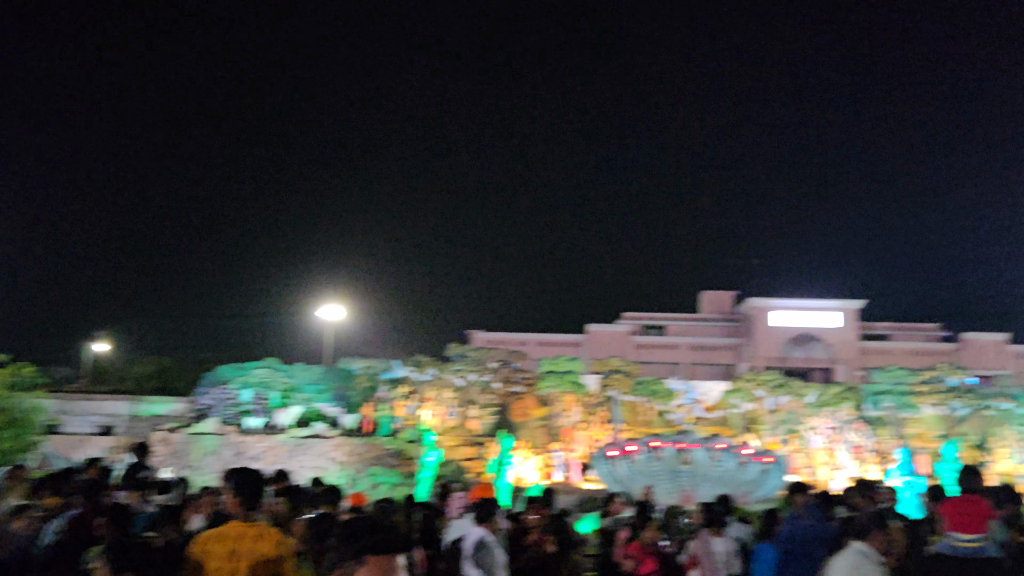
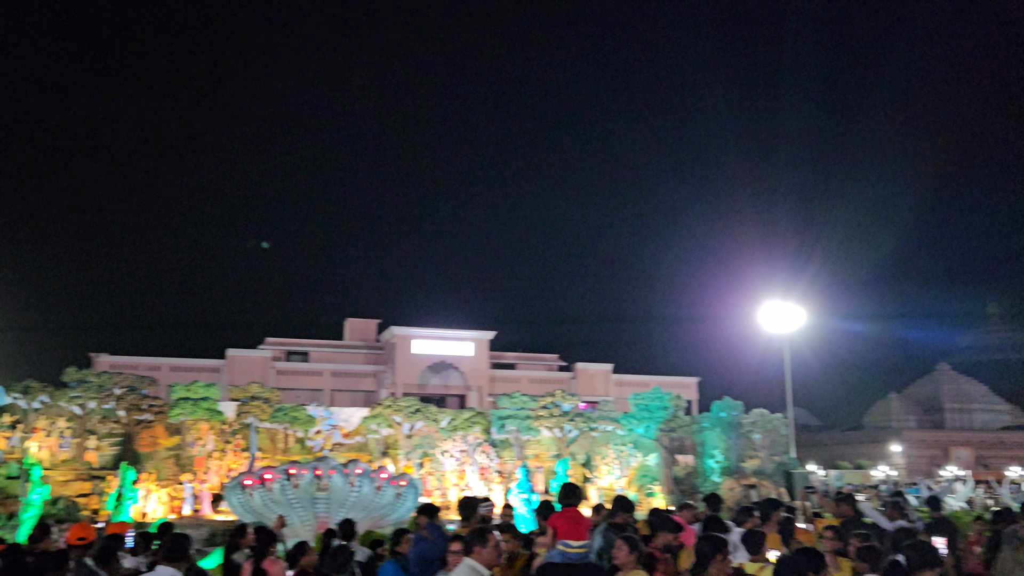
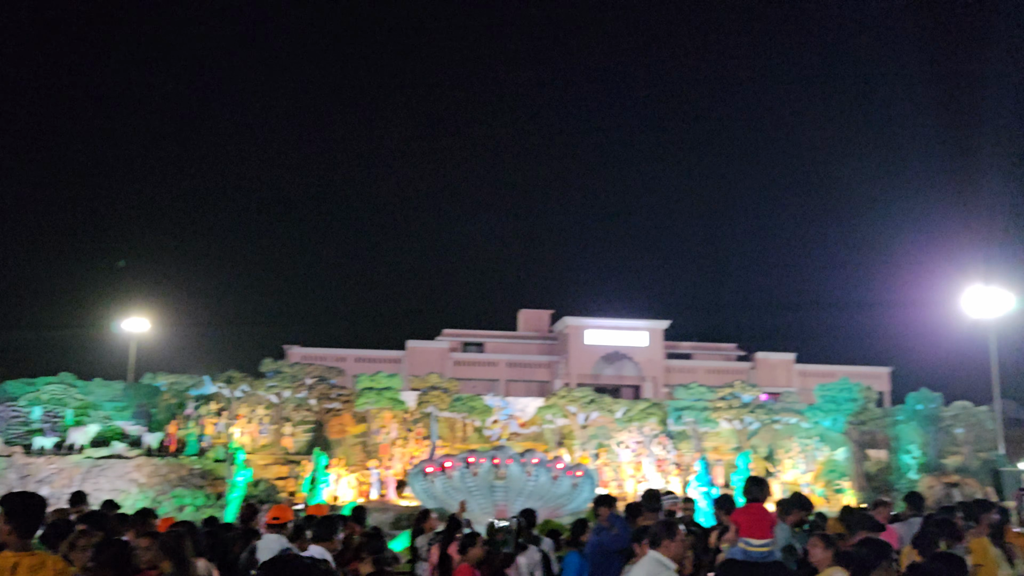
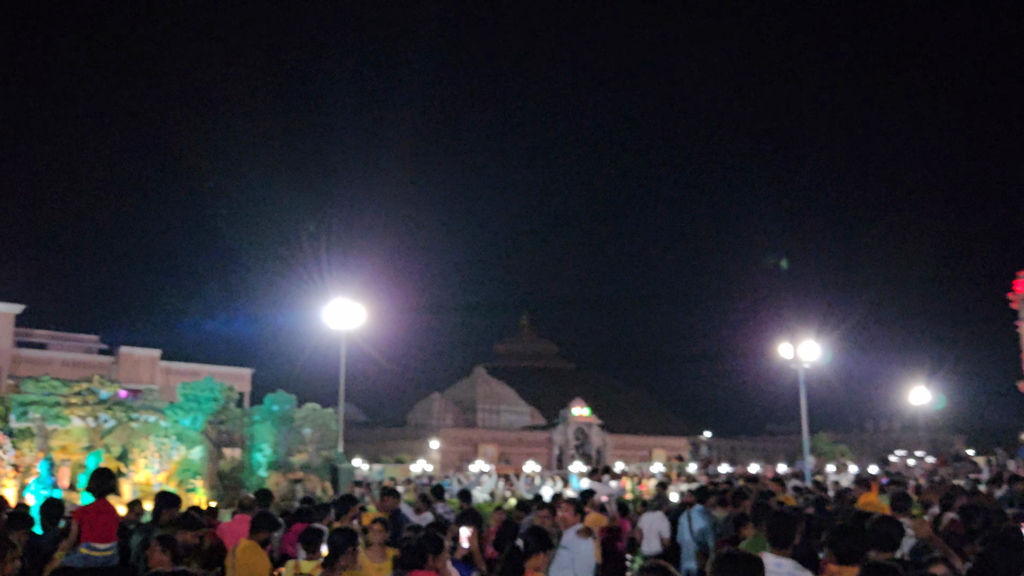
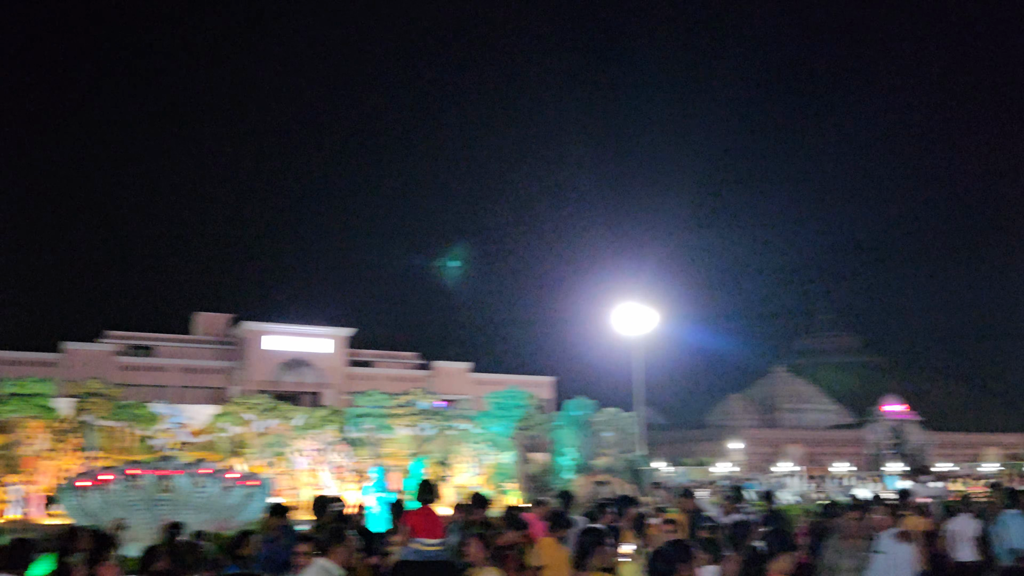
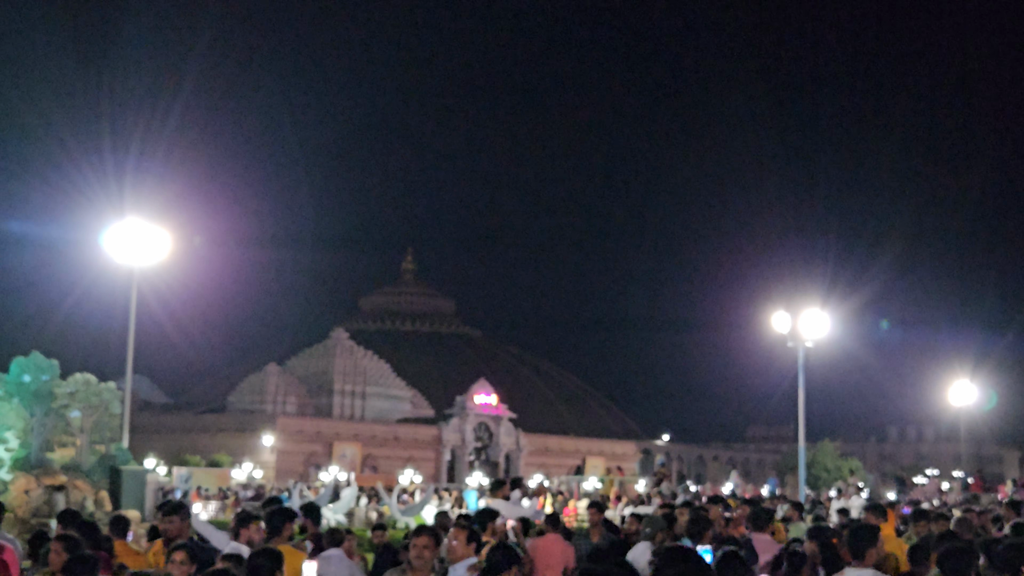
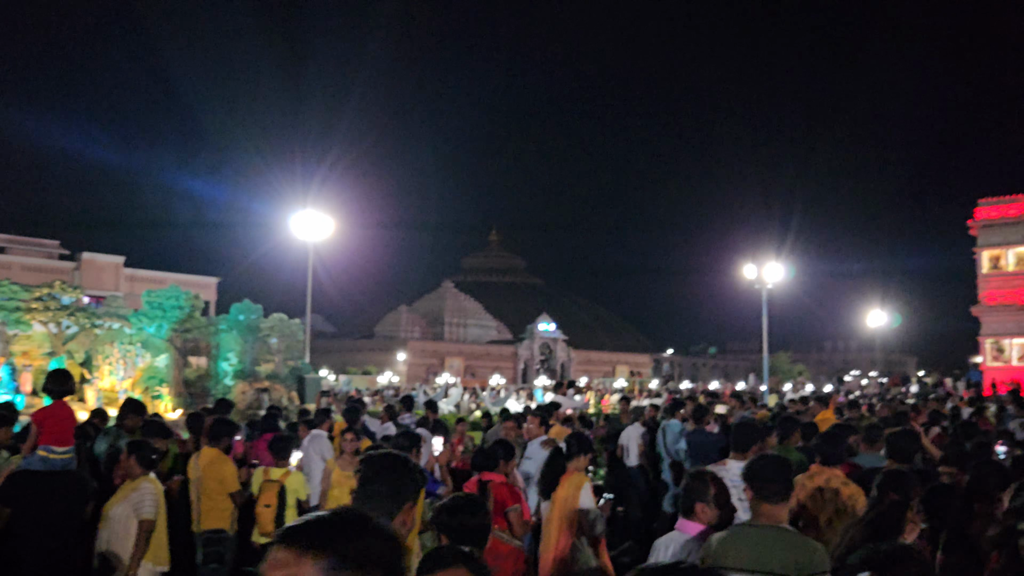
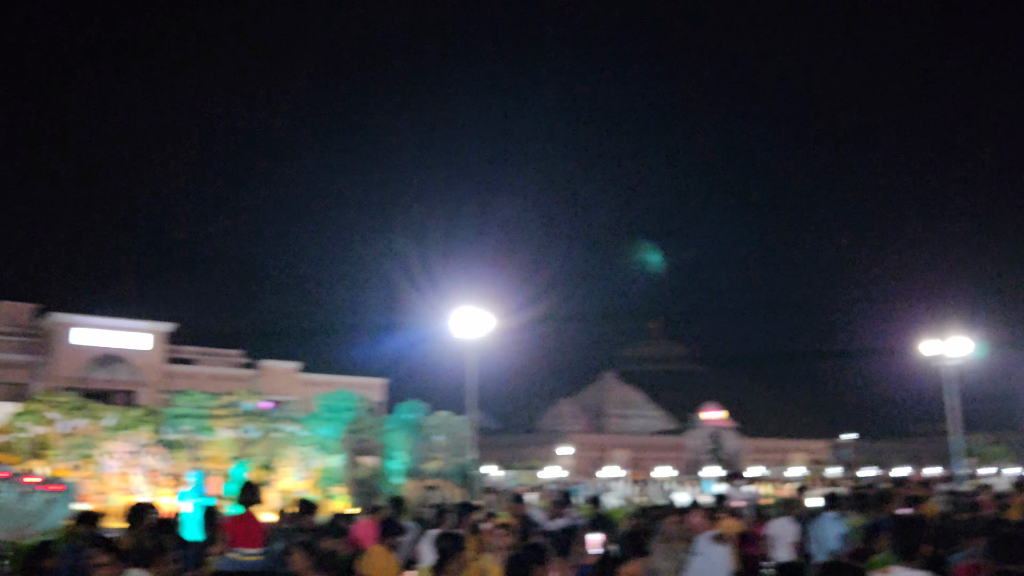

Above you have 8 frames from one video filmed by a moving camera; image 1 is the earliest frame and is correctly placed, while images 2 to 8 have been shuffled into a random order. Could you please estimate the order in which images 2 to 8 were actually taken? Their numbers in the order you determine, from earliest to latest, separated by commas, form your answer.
3, 2, 5, 8, 4, 7, 6
